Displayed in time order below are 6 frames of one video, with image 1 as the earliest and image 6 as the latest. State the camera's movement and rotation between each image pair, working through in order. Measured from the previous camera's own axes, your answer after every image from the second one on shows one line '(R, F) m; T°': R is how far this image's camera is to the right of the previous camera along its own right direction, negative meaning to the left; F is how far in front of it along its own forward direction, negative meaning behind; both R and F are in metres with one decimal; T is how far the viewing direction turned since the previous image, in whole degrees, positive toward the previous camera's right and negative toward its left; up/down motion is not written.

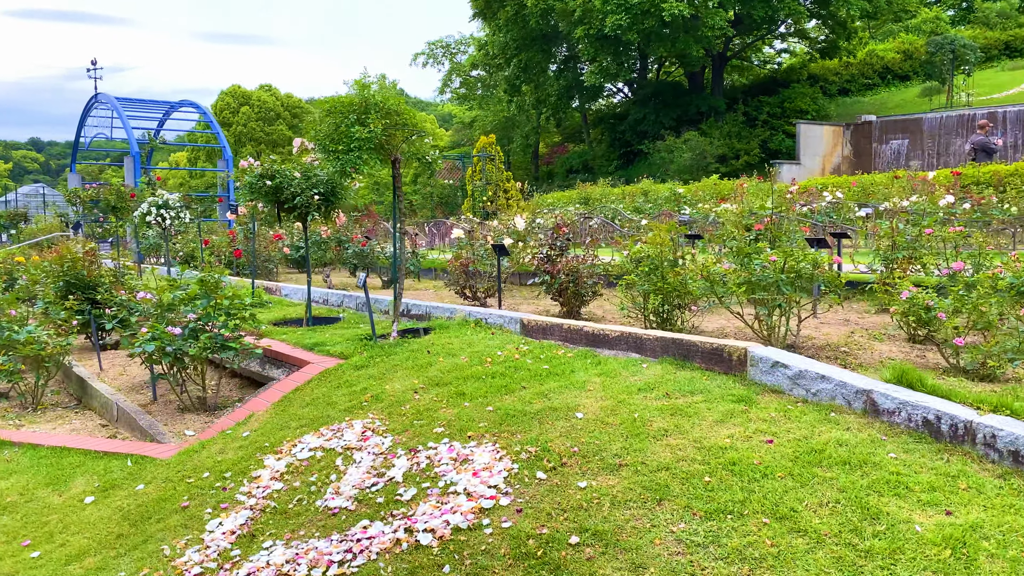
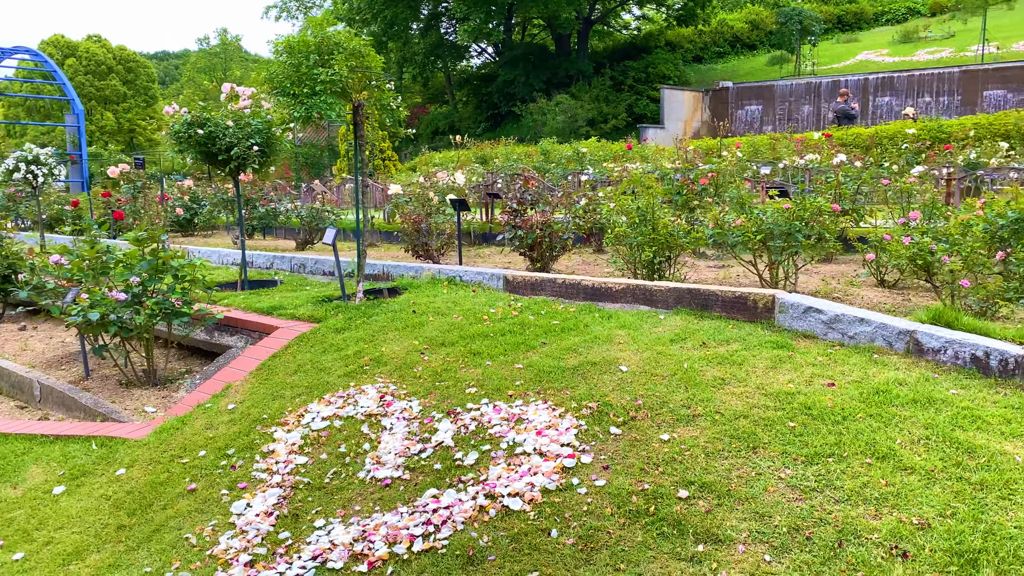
(-0.7, +0.3) m; +10°
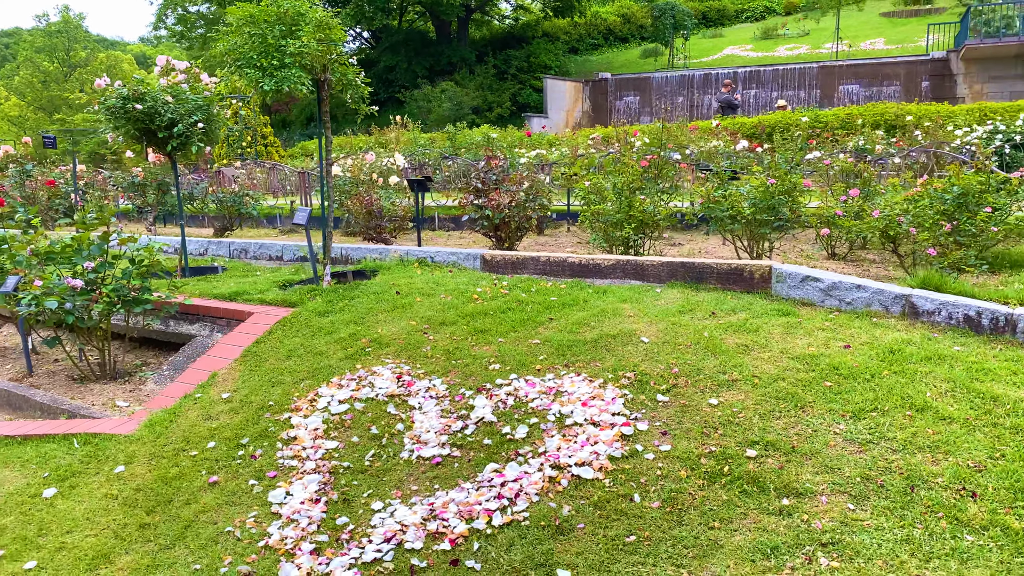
(-0.6, +0.1) m; +9°
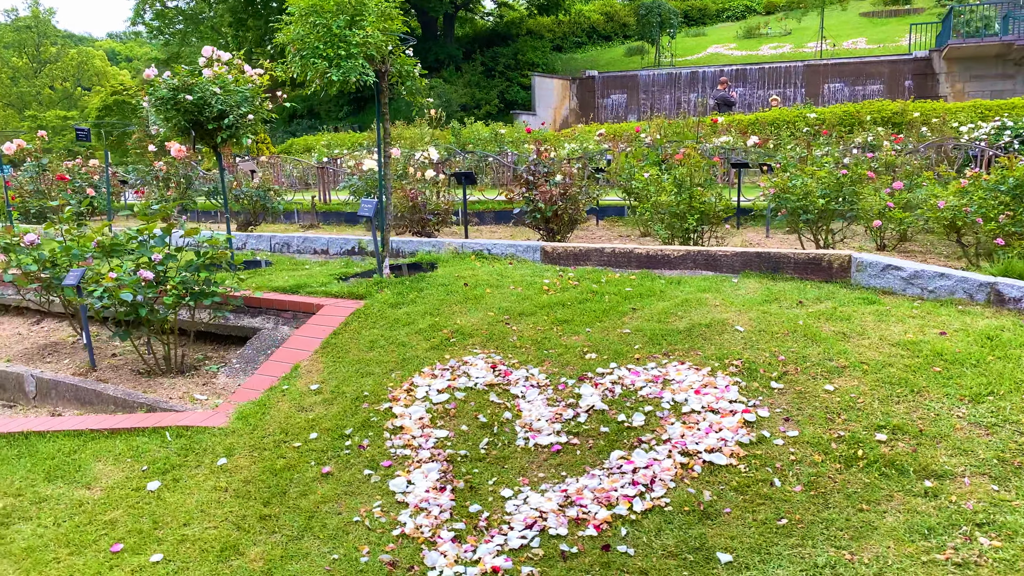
(-0.5, 0.0) m; +2°
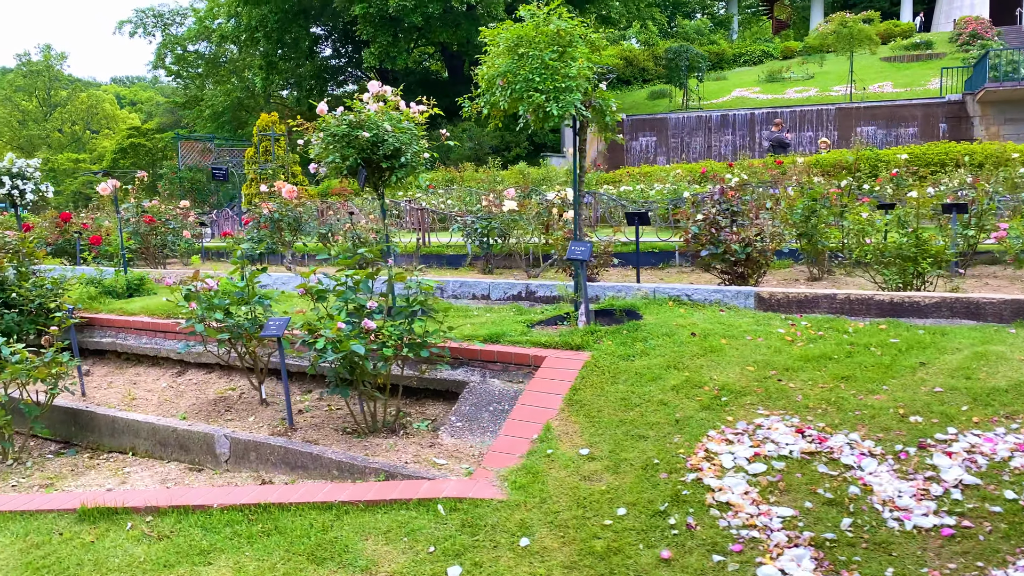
(-1.1, +0.4) m; 0°
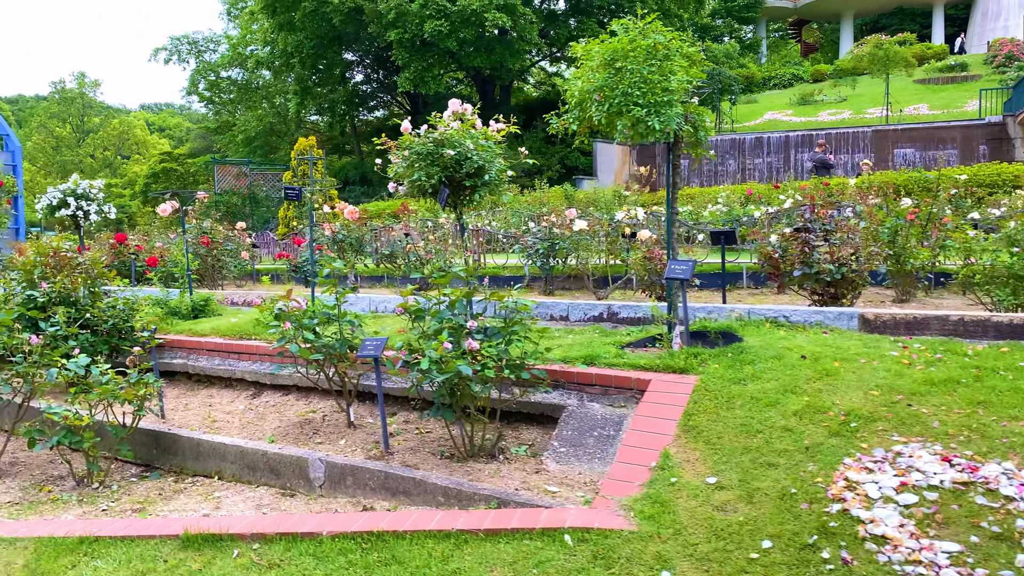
(-0.4, +0.1) m; -2°
